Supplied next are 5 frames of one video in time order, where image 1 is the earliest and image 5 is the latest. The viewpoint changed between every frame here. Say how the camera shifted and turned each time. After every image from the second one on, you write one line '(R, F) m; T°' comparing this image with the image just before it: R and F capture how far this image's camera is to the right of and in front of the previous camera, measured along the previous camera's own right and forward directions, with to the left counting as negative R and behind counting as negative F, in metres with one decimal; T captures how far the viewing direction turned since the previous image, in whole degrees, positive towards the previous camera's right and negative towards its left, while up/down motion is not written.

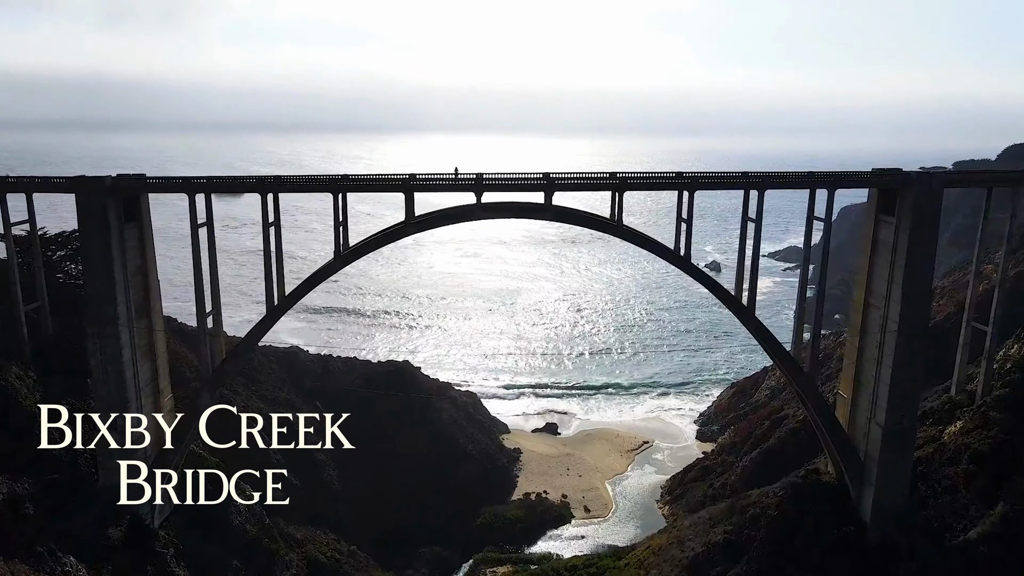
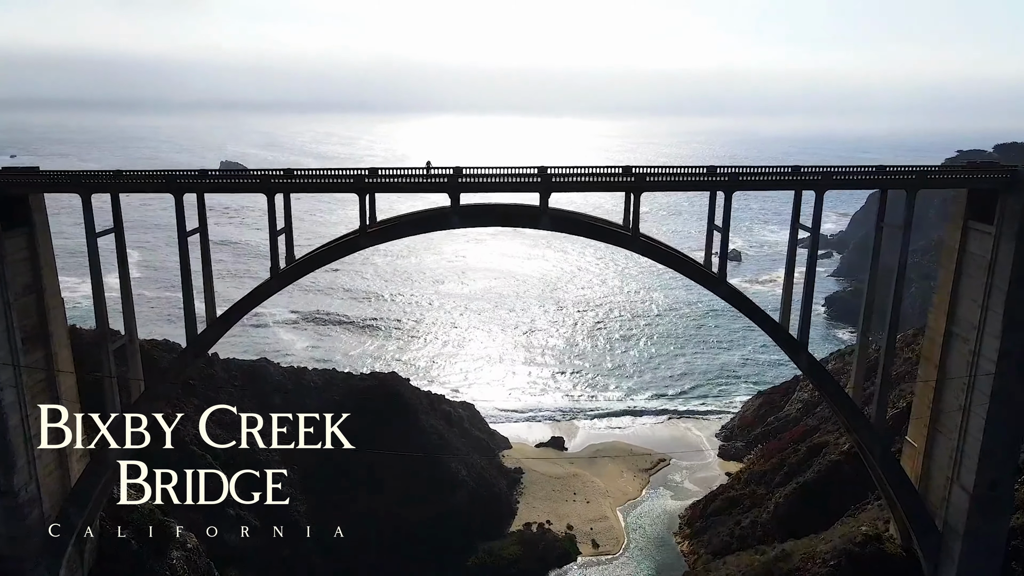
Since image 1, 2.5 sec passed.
(+0.5, +3.1) m; -1°
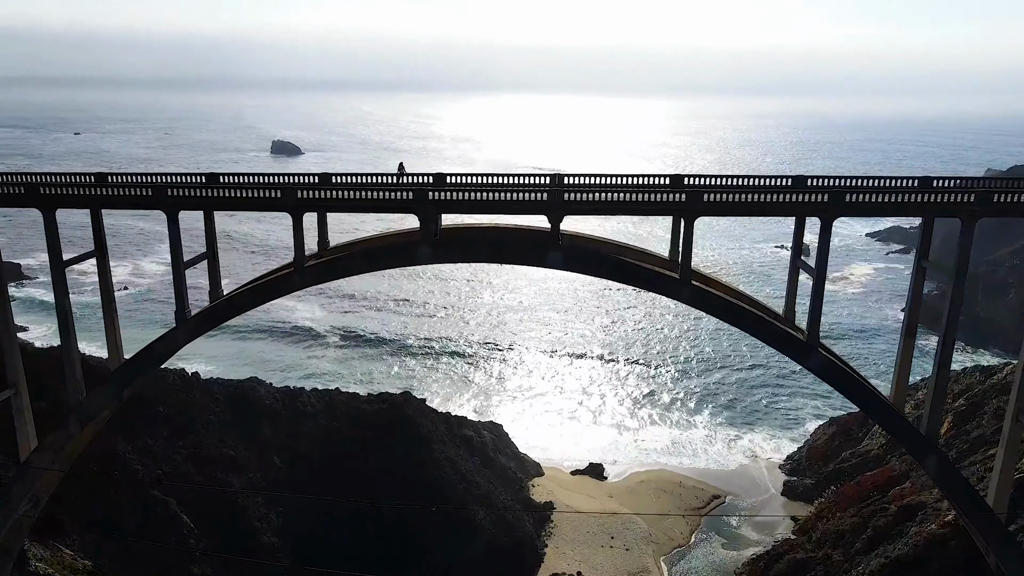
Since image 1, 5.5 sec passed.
(+0.7, +3.3) m; -5°
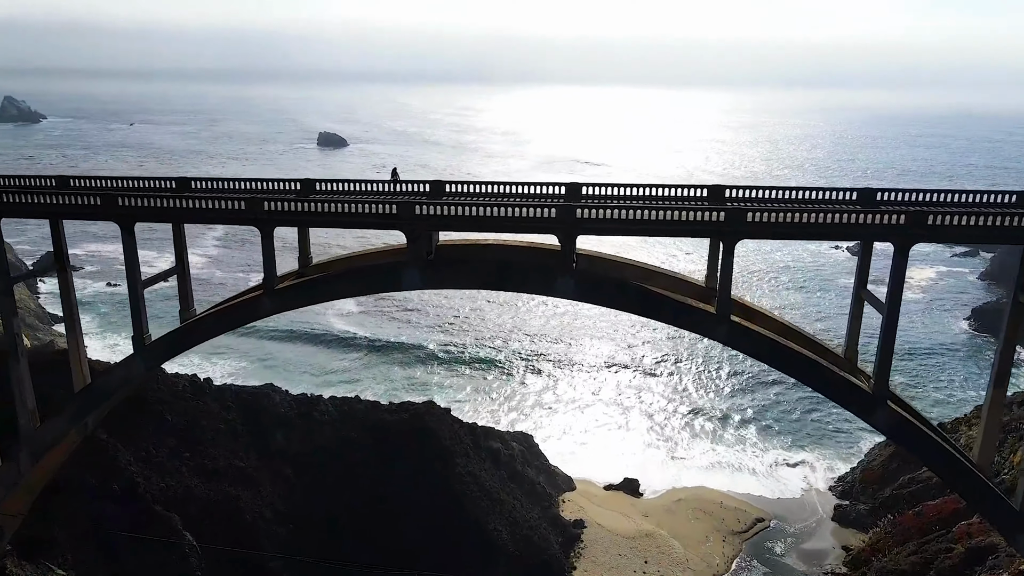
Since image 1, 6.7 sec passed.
(+0.4, +1.2) m; -4°
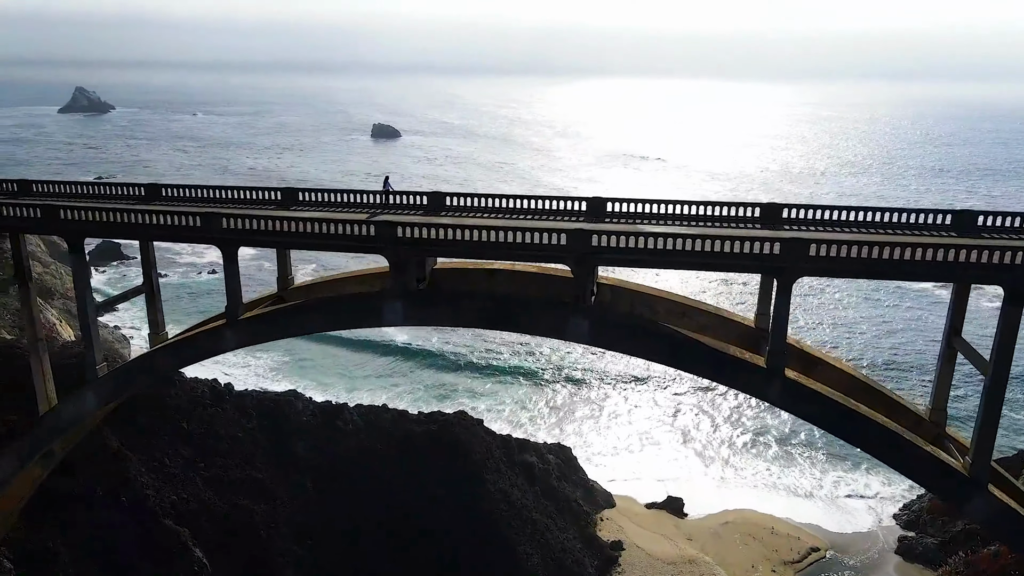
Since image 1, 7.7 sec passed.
(+0.4, +1.2) m; -4°
